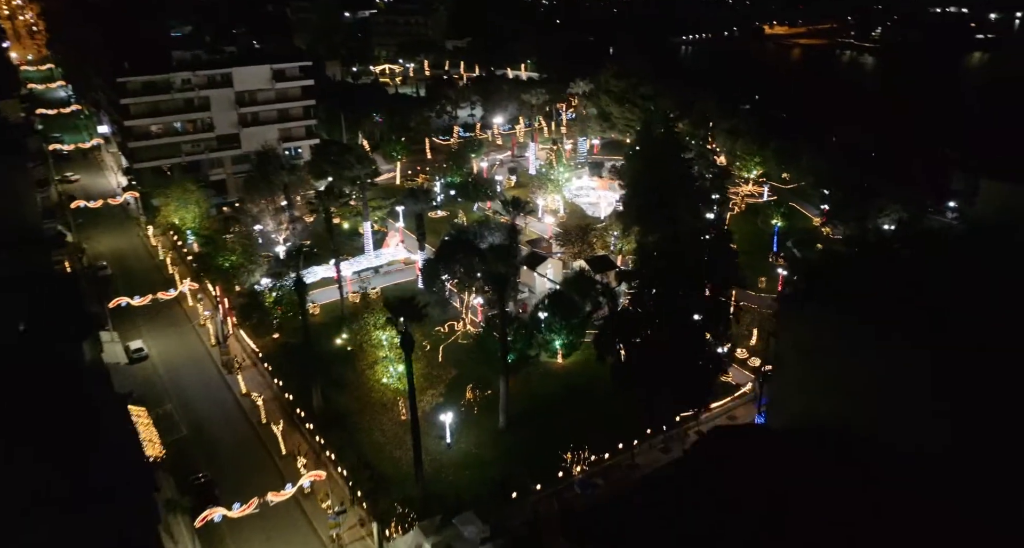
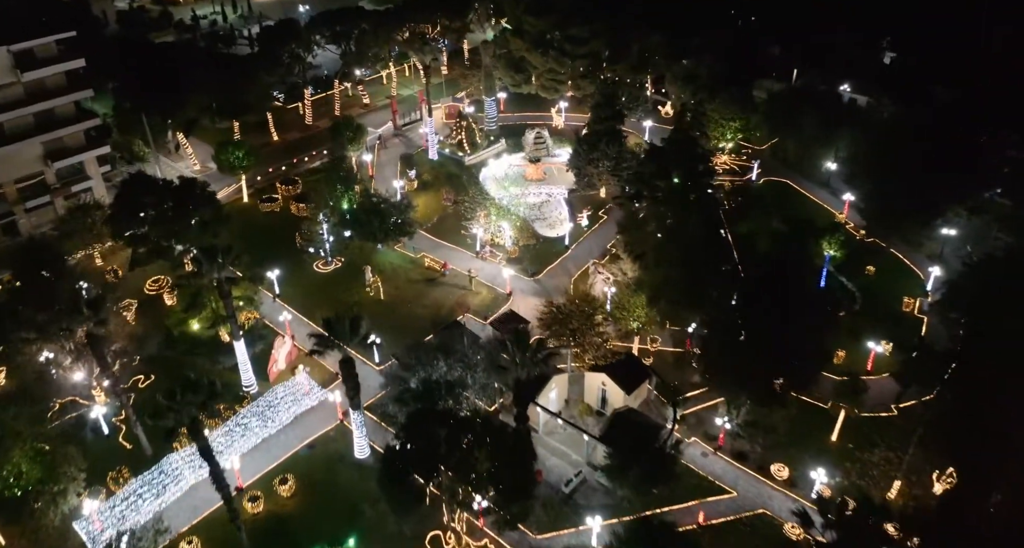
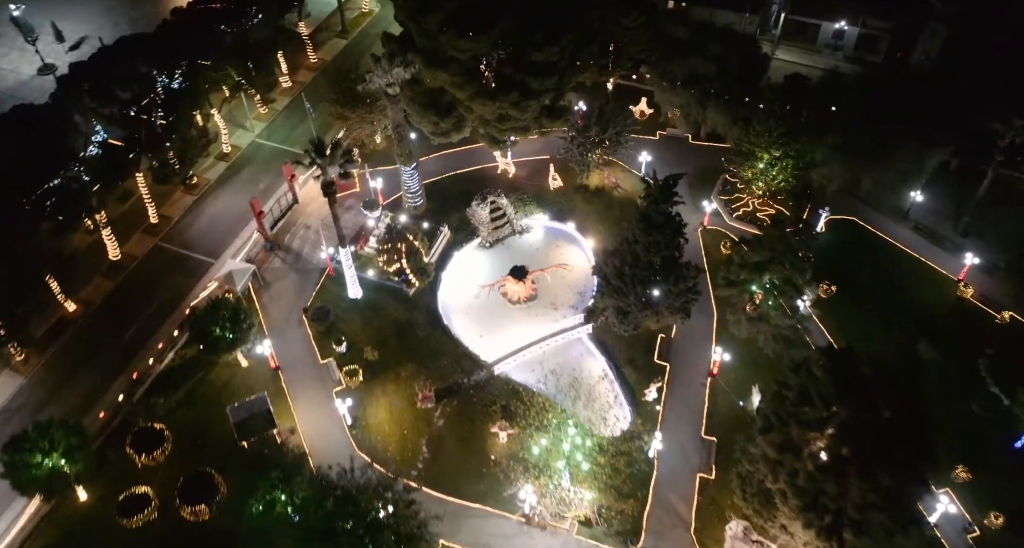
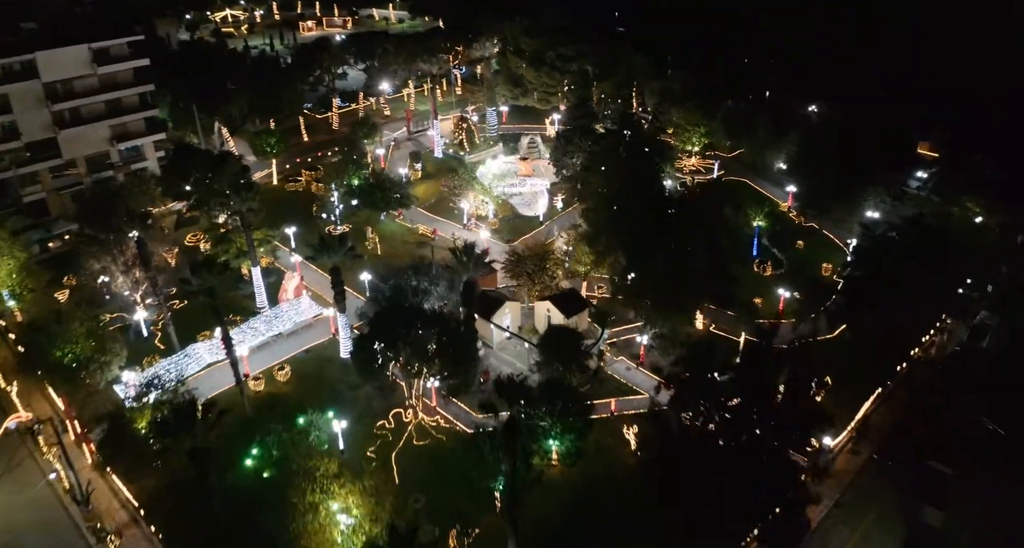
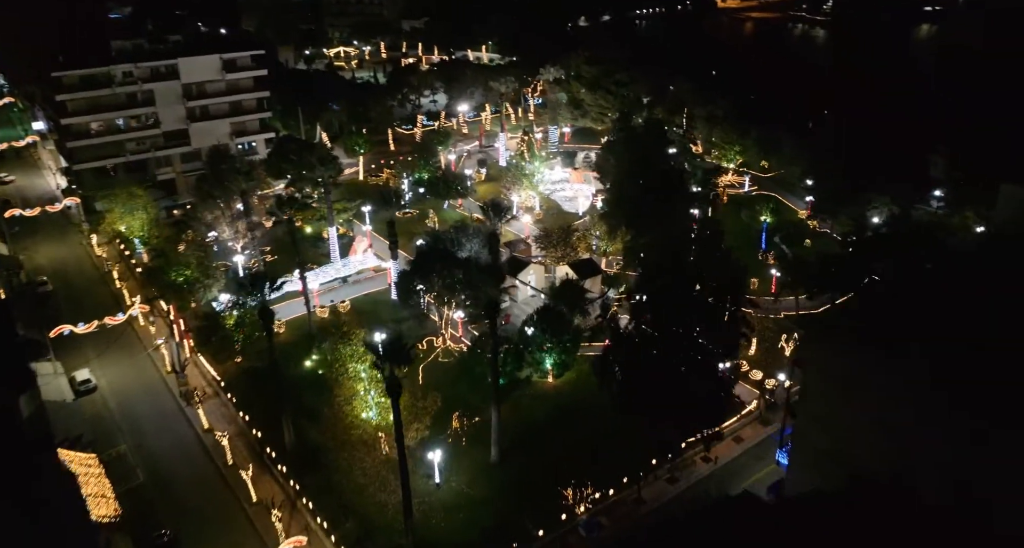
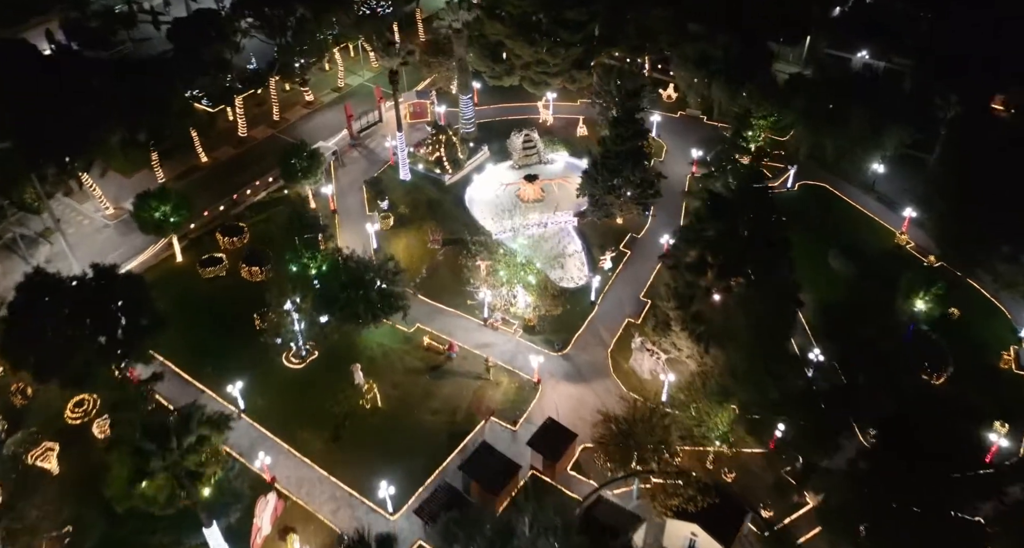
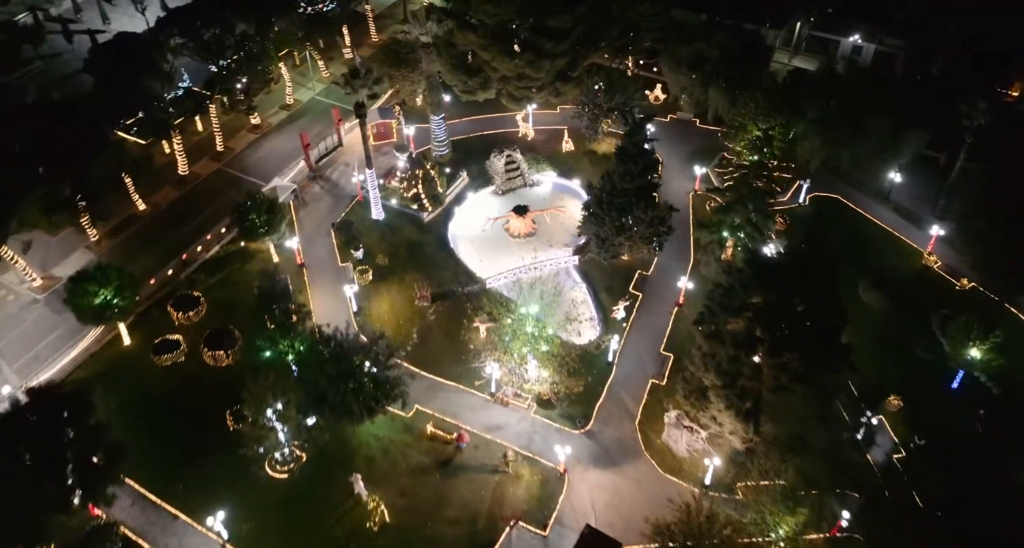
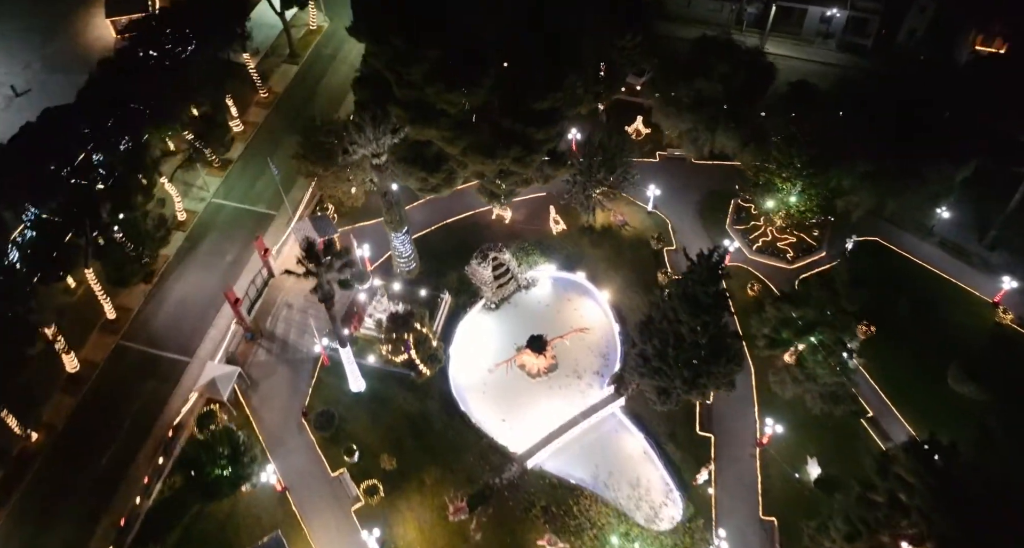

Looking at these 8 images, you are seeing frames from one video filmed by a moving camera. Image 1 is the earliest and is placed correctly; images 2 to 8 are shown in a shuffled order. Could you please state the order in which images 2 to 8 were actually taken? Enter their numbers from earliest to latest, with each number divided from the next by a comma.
5, 4, 2, 6, 7, 3, 8
